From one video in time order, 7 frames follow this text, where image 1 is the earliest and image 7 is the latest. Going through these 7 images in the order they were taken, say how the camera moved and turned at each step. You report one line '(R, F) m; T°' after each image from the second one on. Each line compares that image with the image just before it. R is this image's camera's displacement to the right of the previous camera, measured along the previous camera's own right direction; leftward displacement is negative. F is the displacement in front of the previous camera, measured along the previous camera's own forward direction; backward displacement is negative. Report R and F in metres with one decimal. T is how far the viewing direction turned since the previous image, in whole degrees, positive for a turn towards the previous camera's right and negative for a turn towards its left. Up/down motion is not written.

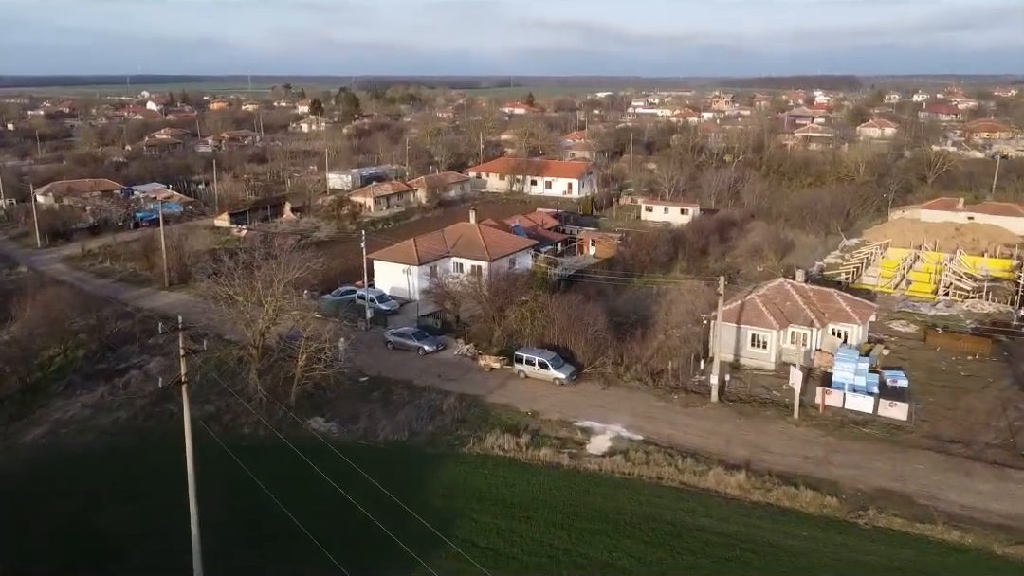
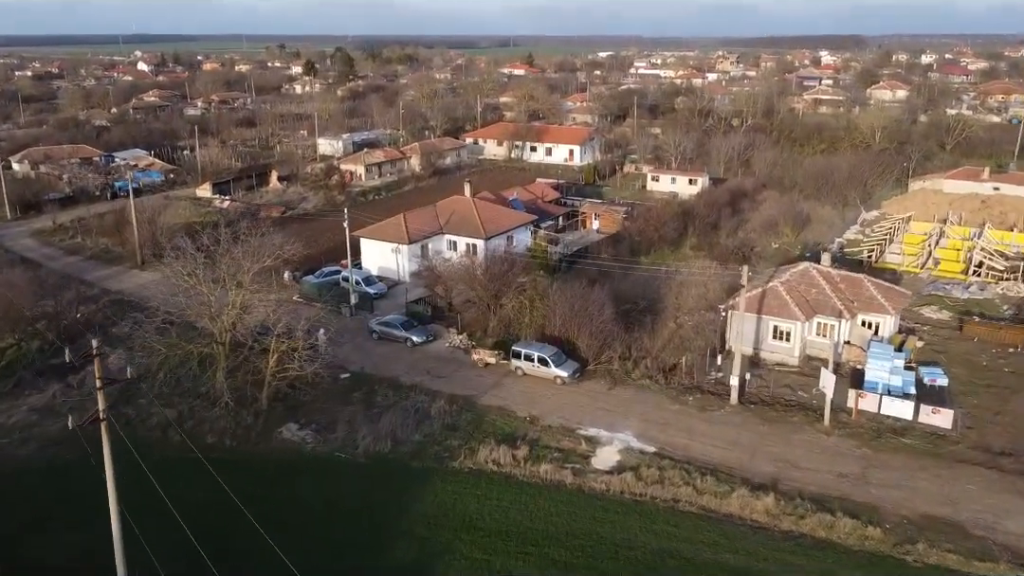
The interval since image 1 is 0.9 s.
(+0.1, +2.6) m; 0°
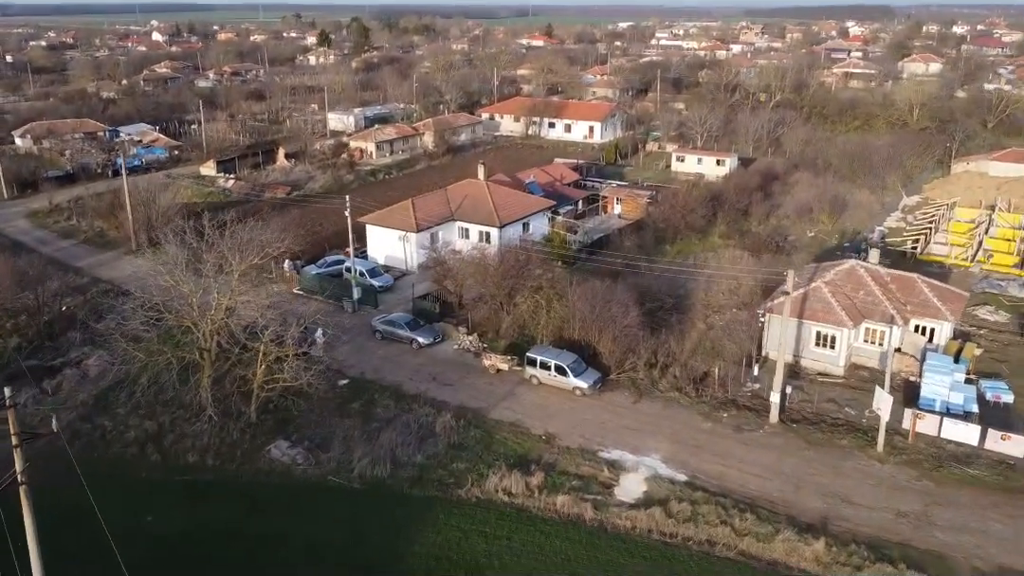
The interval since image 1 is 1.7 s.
(0.0, +2.2) m; -1°
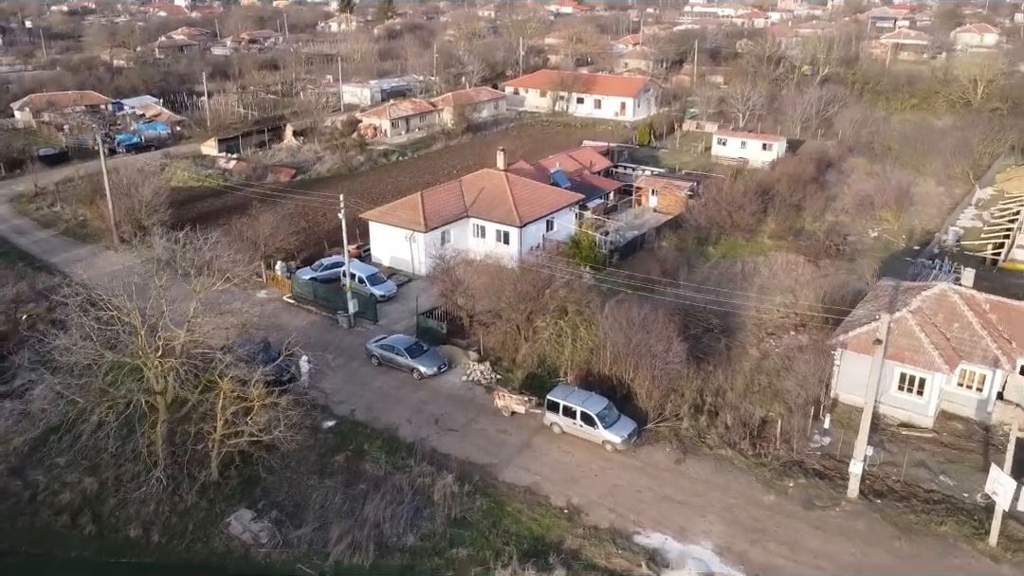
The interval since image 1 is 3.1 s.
(+0.1, +3.8) m; -2°
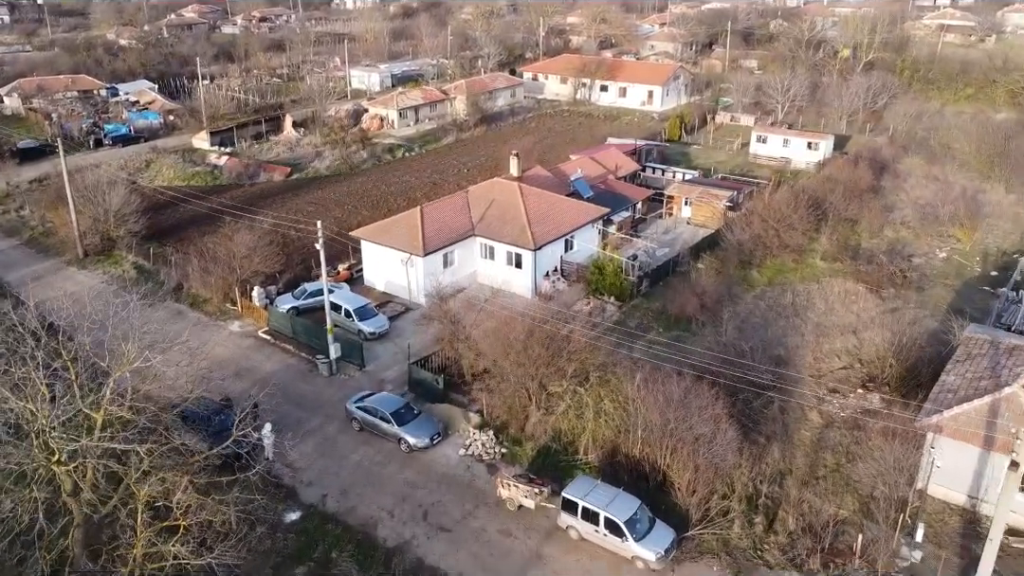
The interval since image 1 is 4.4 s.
(+0.2, +3.7) m; -1°
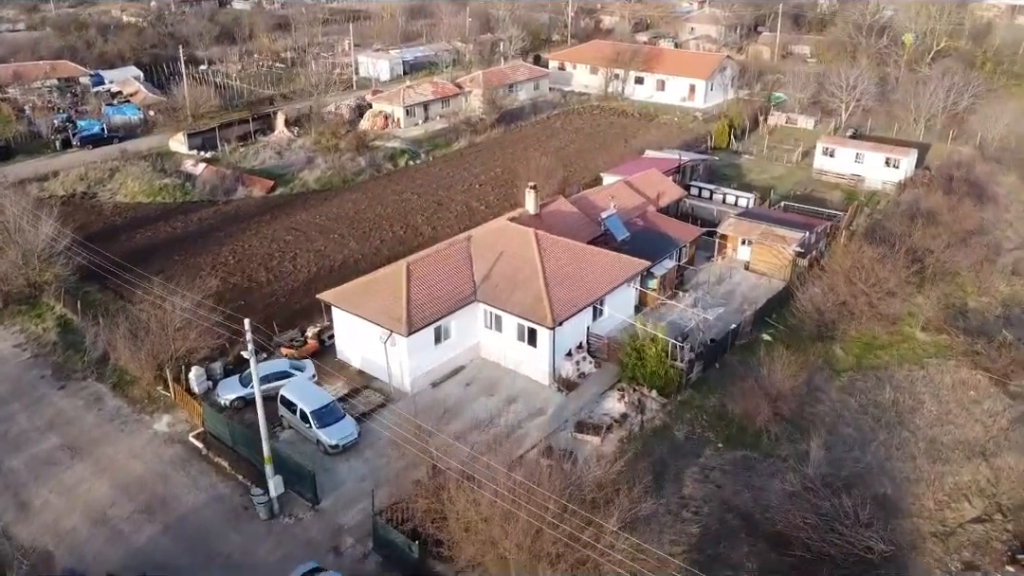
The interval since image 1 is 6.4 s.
(+0.3, +5.5) m; -2°
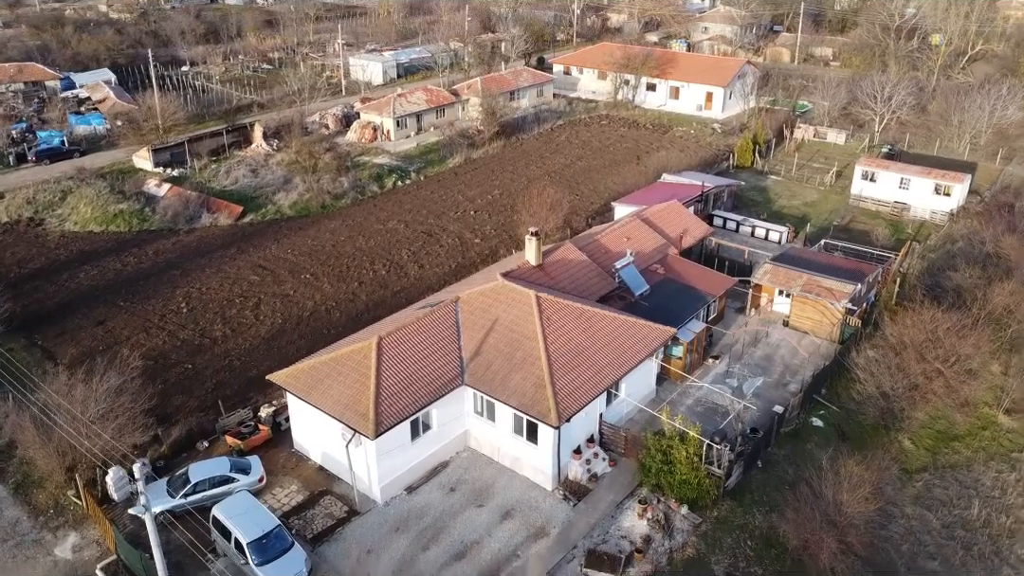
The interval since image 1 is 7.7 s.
(+0.1, +3.6) m; 0°
